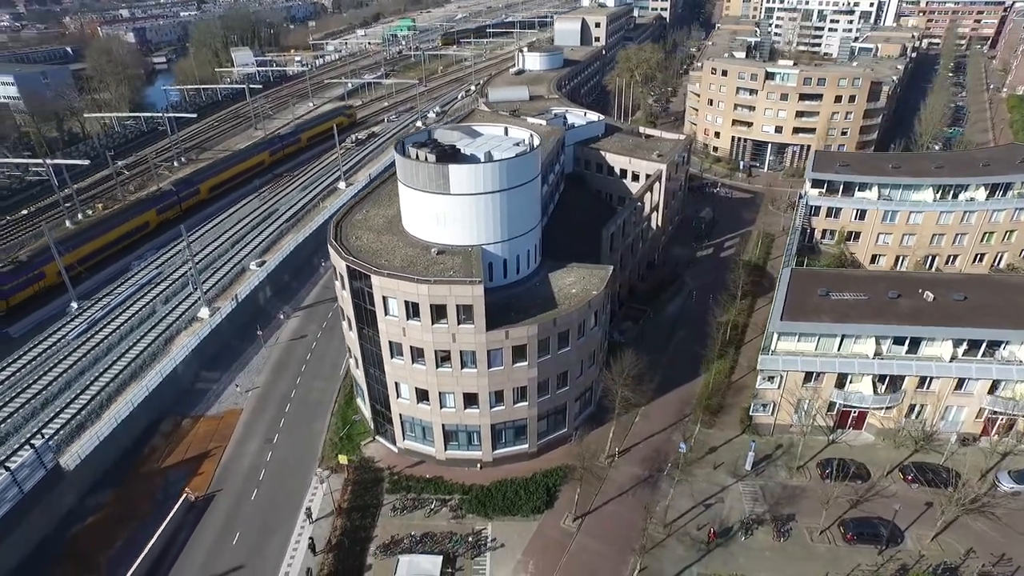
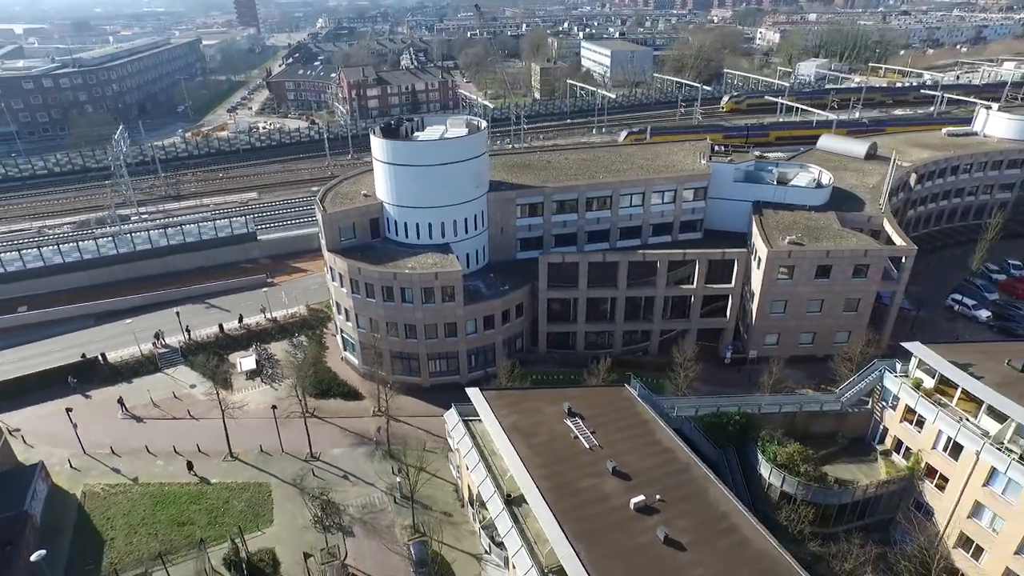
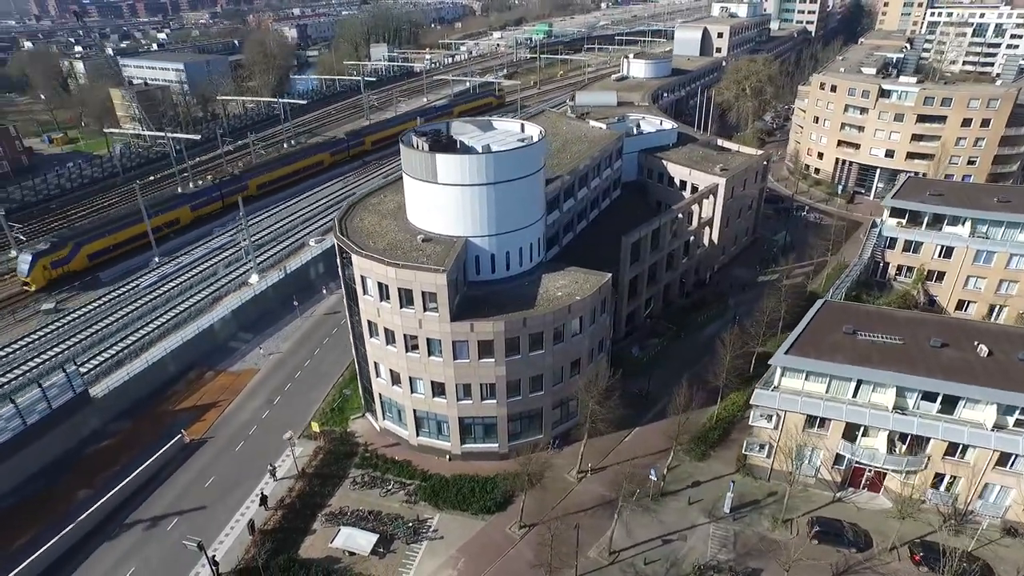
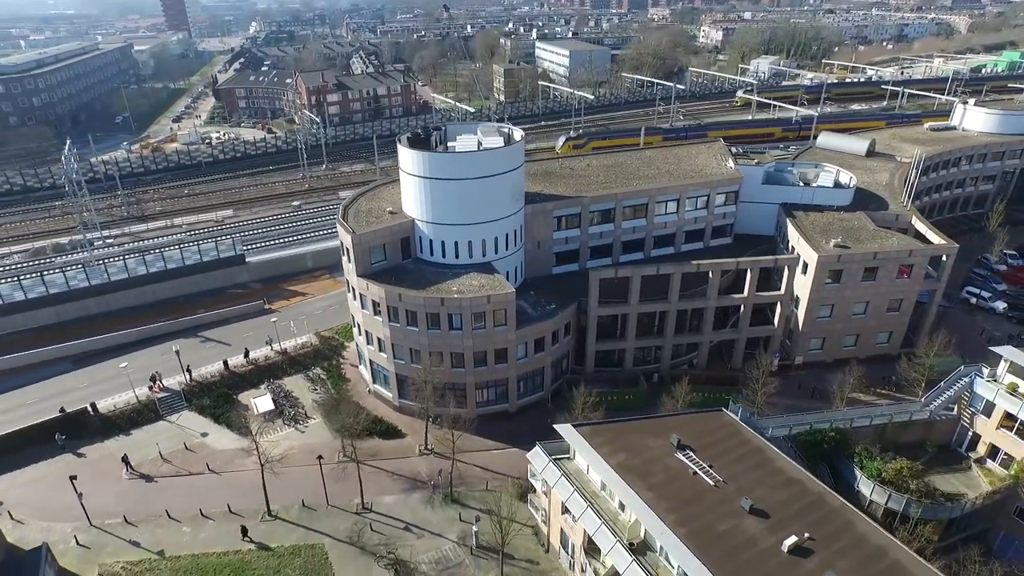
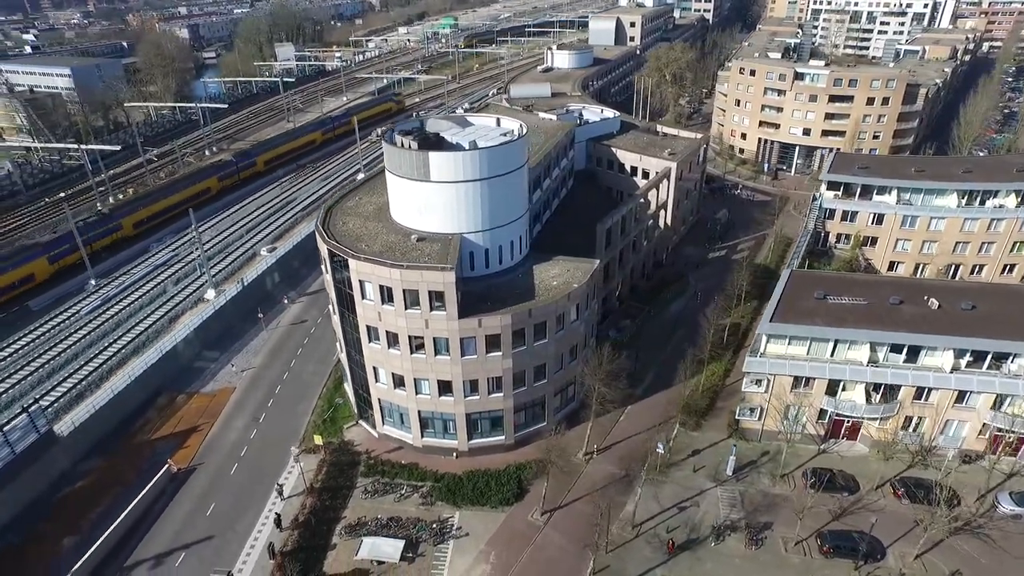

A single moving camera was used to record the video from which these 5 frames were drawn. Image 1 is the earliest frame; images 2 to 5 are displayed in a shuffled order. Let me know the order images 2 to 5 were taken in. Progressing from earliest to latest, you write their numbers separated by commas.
5, 3, 4, 2
